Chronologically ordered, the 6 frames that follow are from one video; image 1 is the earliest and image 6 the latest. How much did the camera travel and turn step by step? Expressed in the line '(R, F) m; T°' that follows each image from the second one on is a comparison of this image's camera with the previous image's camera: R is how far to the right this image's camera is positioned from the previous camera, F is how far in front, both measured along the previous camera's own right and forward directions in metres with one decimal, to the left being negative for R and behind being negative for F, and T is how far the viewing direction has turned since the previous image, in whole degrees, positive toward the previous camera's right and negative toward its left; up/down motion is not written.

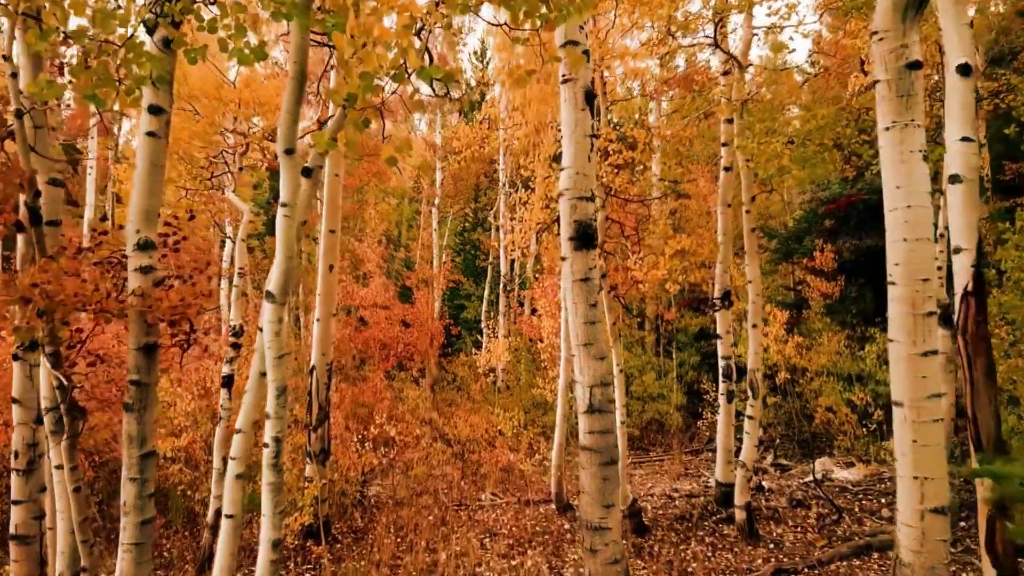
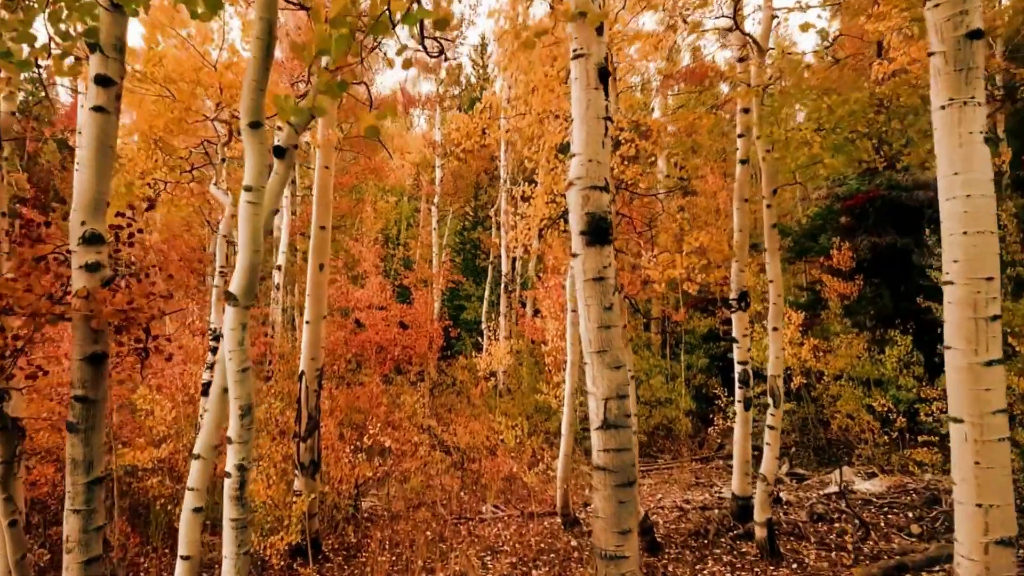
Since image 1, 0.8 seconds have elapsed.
(0.0, +0.6) m; 0°
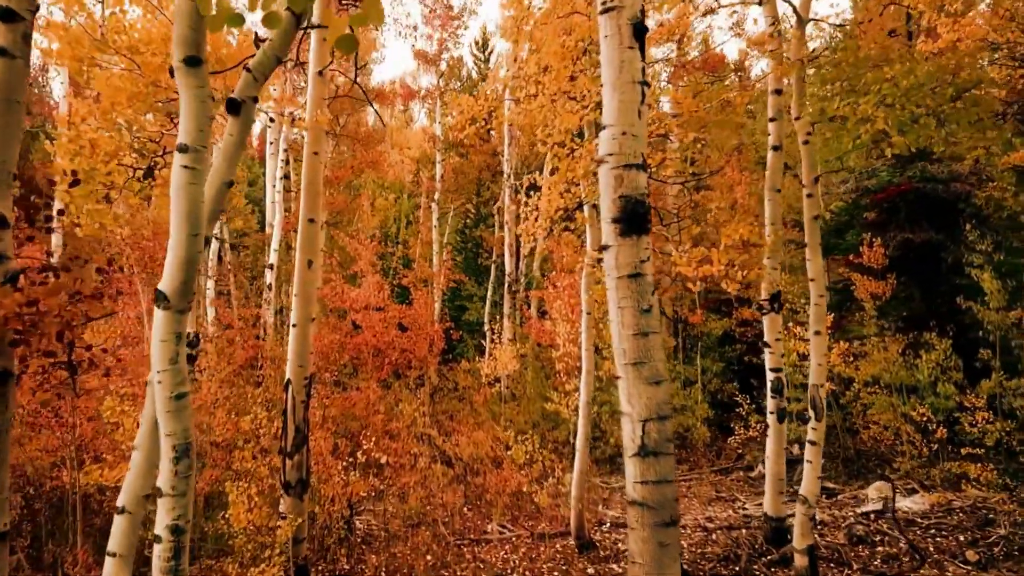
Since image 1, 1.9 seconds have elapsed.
(-0.1, +0.8) m; 0°
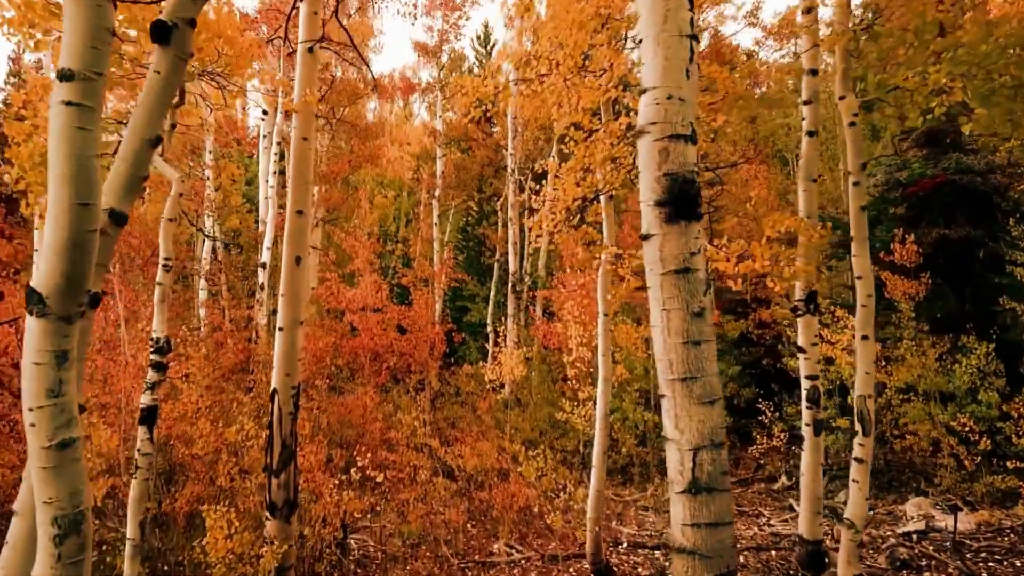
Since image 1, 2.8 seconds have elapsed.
(-0.1, +0.7) m; 0°
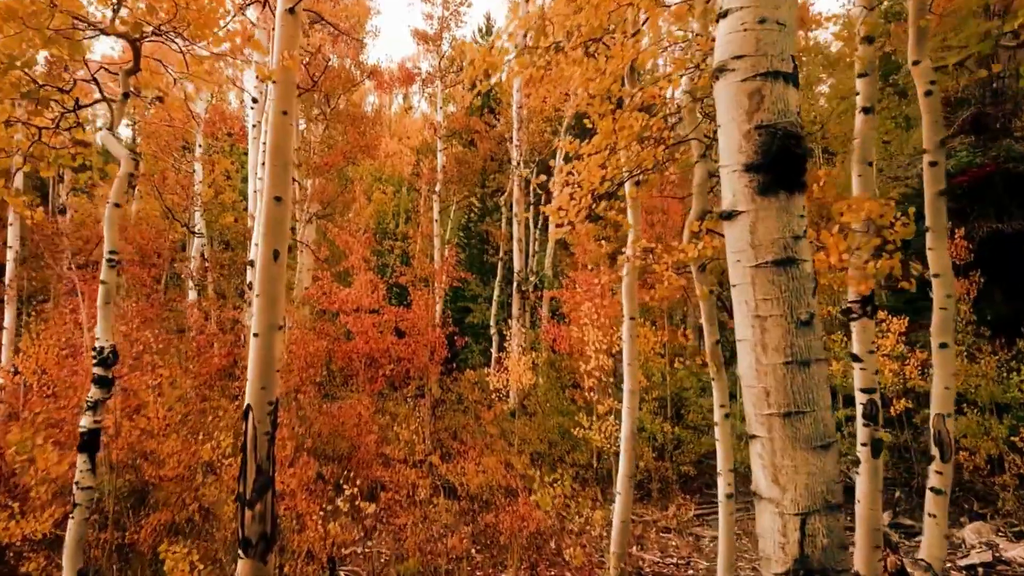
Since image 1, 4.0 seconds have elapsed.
(-0.1, +1.0) m; 0°
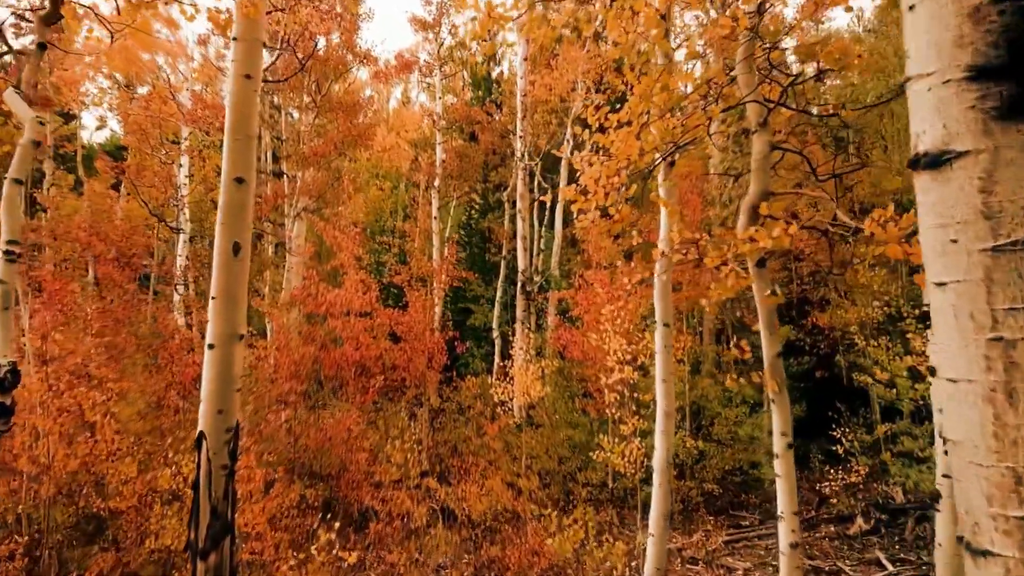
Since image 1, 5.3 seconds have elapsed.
(-0.1, +1.1) m; 0°
